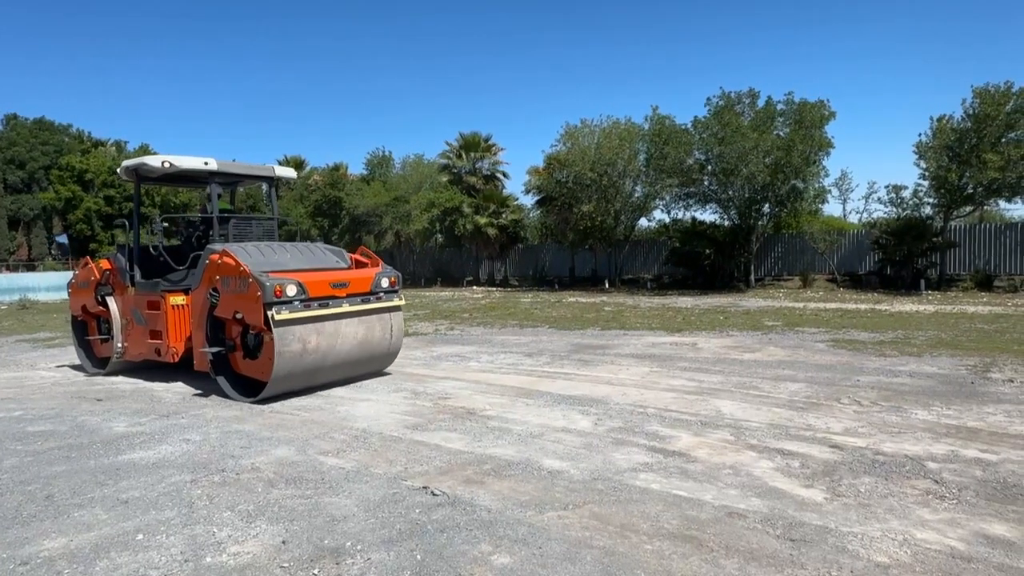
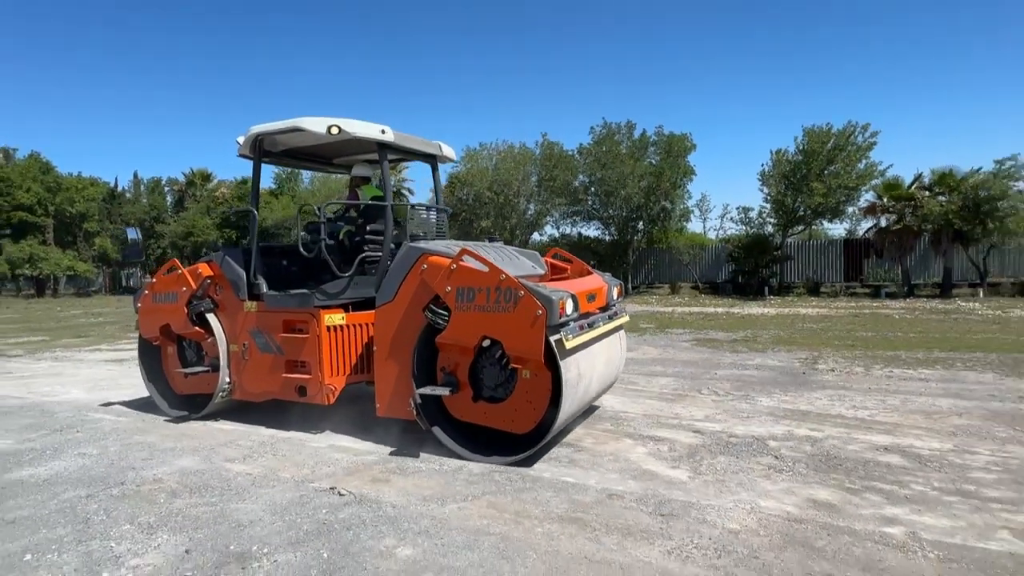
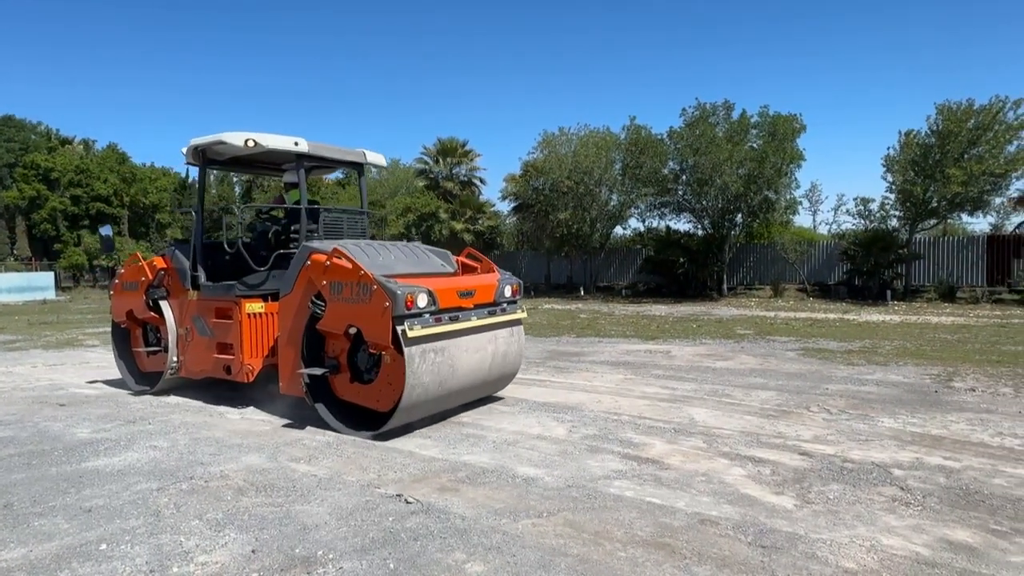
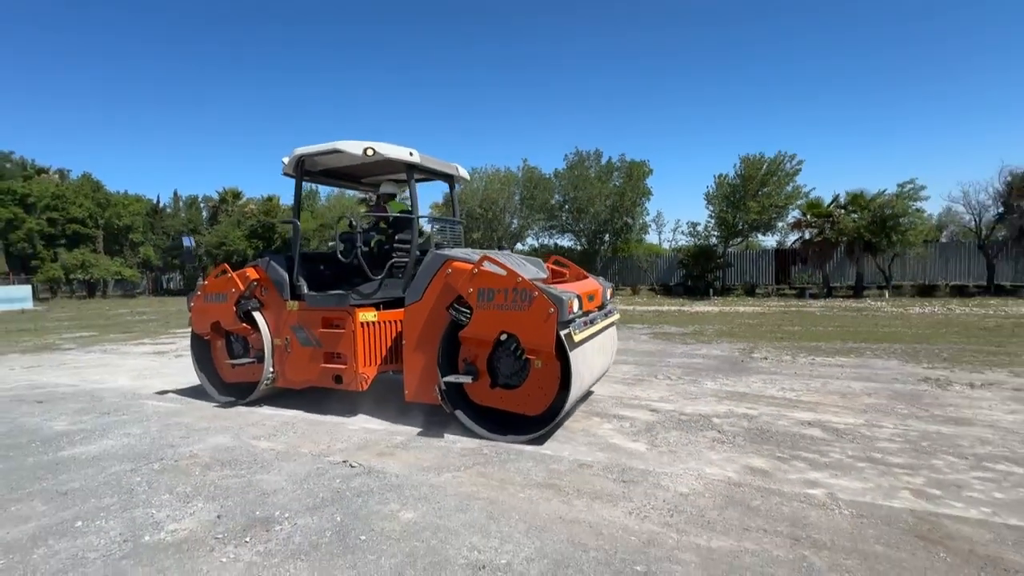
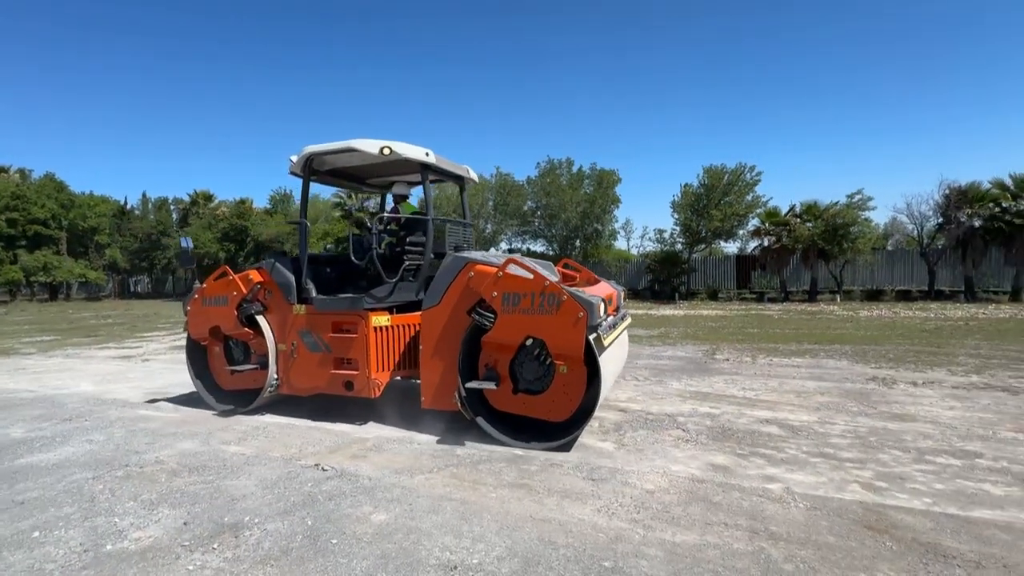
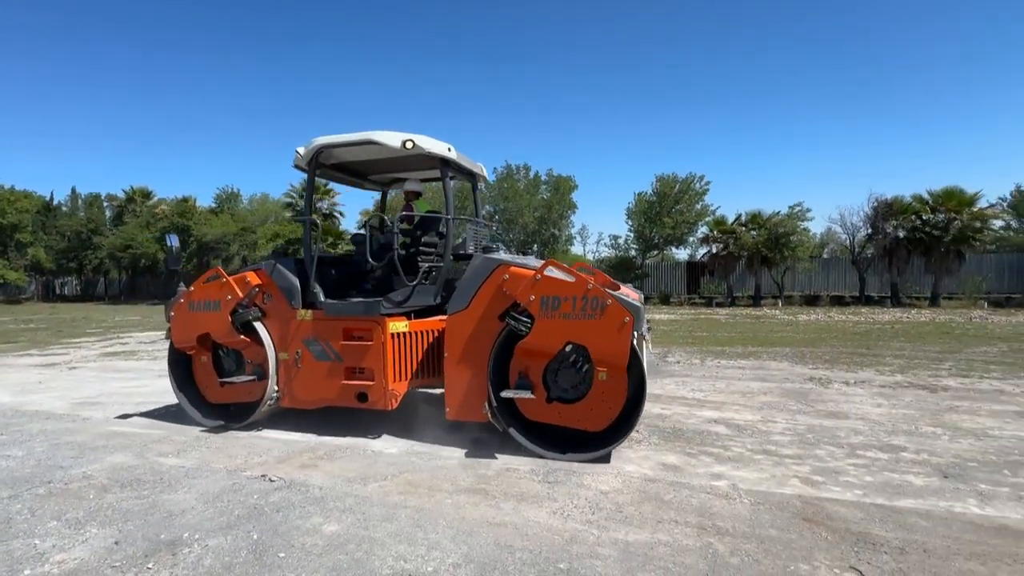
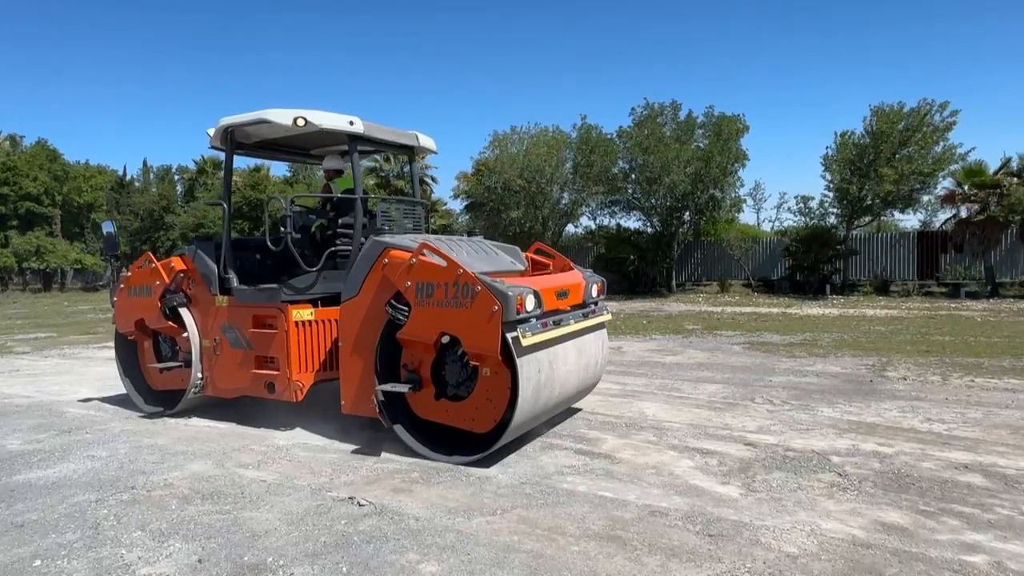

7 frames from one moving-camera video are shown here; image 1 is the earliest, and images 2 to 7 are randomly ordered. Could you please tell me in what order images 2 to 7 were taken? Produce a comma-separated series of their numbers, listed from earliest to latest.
3, 7, 2, 4, 5, 6
